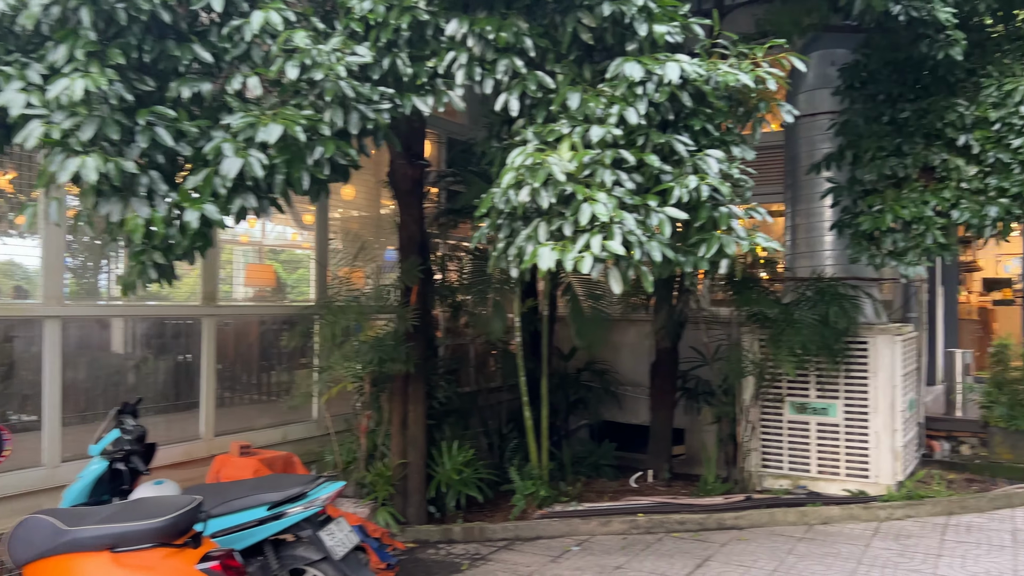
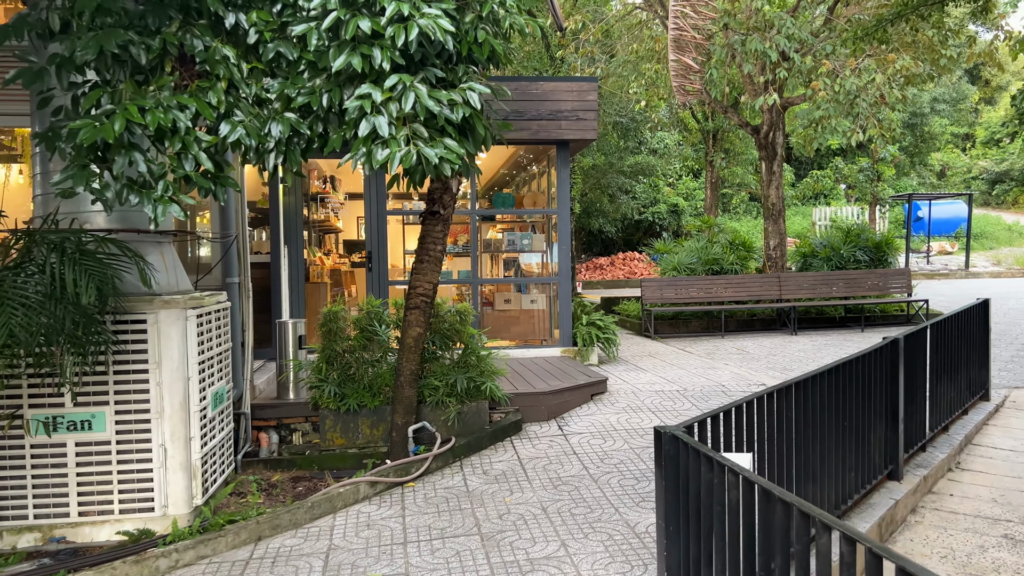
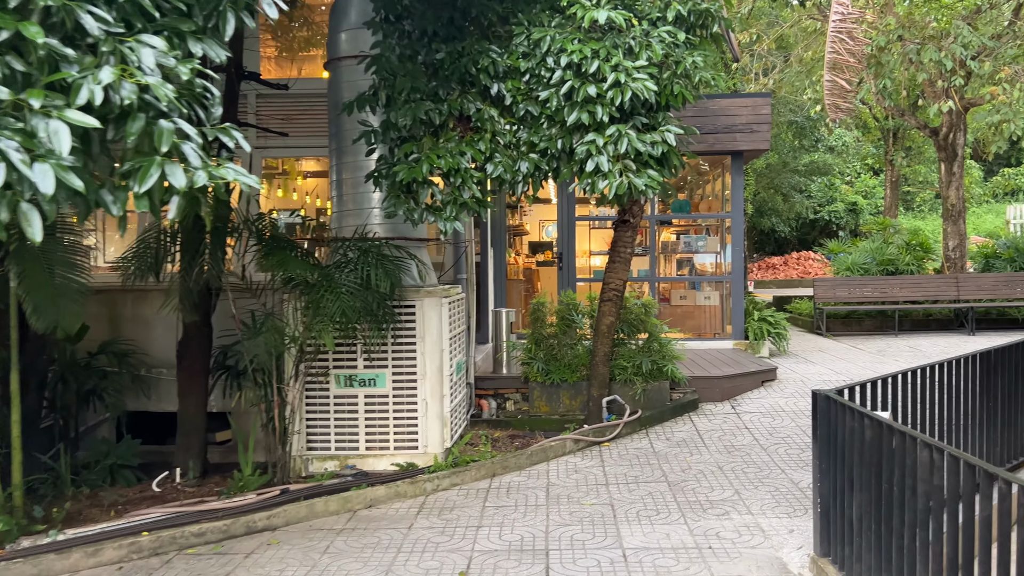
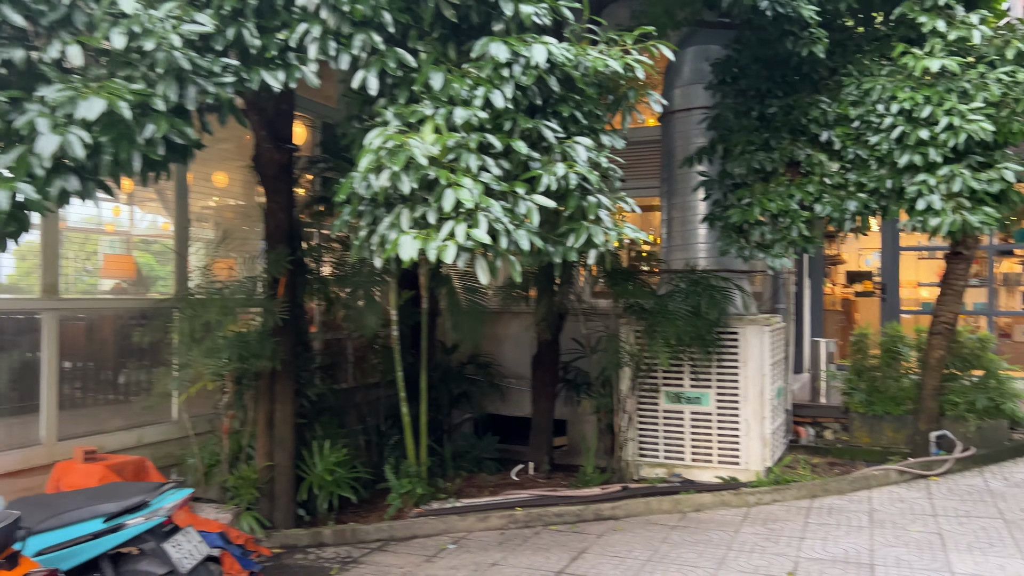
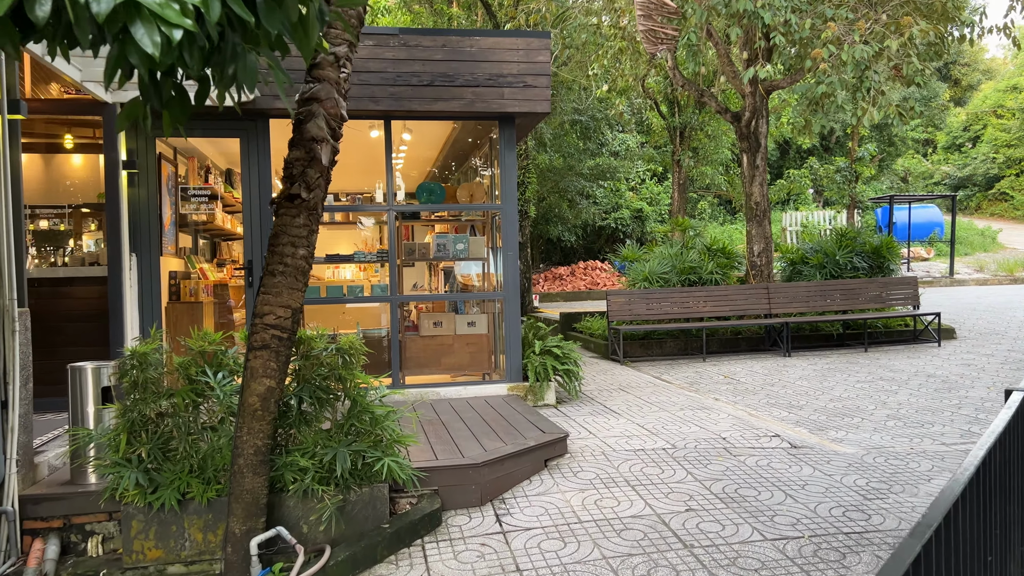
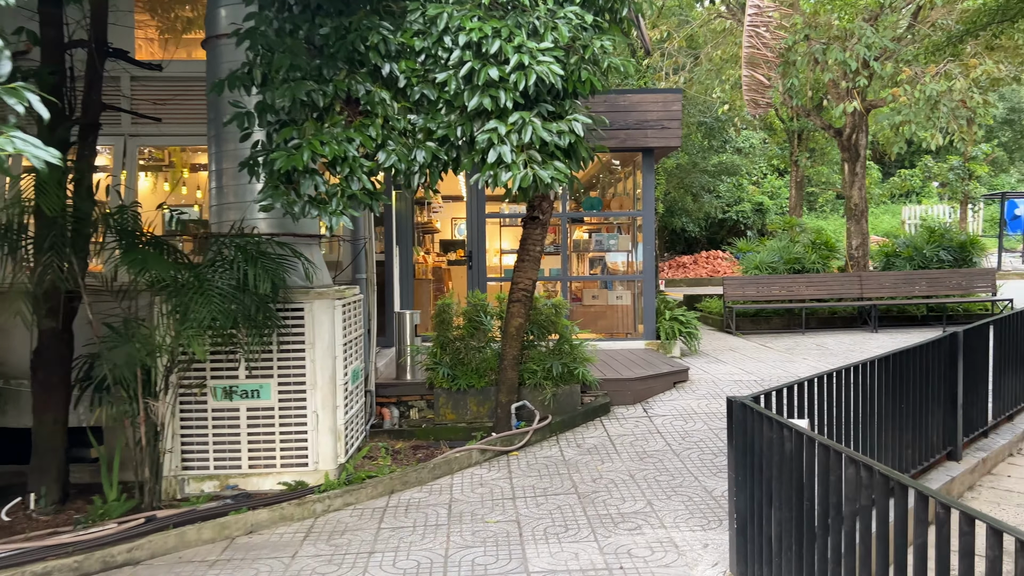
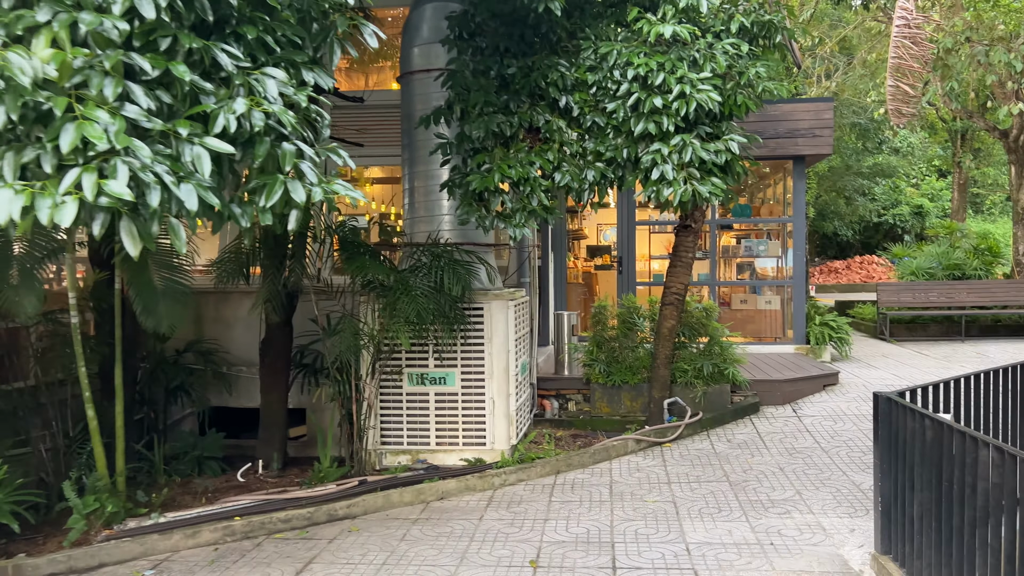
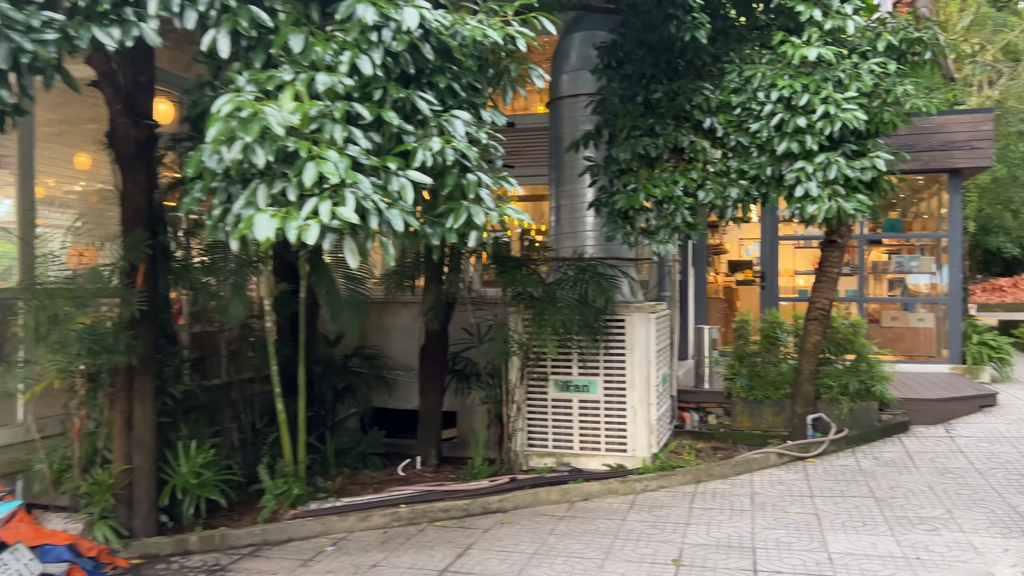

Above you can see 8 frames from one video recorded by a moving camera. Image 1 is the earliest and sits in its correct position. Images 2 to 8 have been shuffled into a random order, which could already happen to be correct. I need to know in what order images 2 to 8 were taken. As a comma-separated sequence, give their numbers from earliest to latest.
4, 8, 7, 3, 6, 2, 5
